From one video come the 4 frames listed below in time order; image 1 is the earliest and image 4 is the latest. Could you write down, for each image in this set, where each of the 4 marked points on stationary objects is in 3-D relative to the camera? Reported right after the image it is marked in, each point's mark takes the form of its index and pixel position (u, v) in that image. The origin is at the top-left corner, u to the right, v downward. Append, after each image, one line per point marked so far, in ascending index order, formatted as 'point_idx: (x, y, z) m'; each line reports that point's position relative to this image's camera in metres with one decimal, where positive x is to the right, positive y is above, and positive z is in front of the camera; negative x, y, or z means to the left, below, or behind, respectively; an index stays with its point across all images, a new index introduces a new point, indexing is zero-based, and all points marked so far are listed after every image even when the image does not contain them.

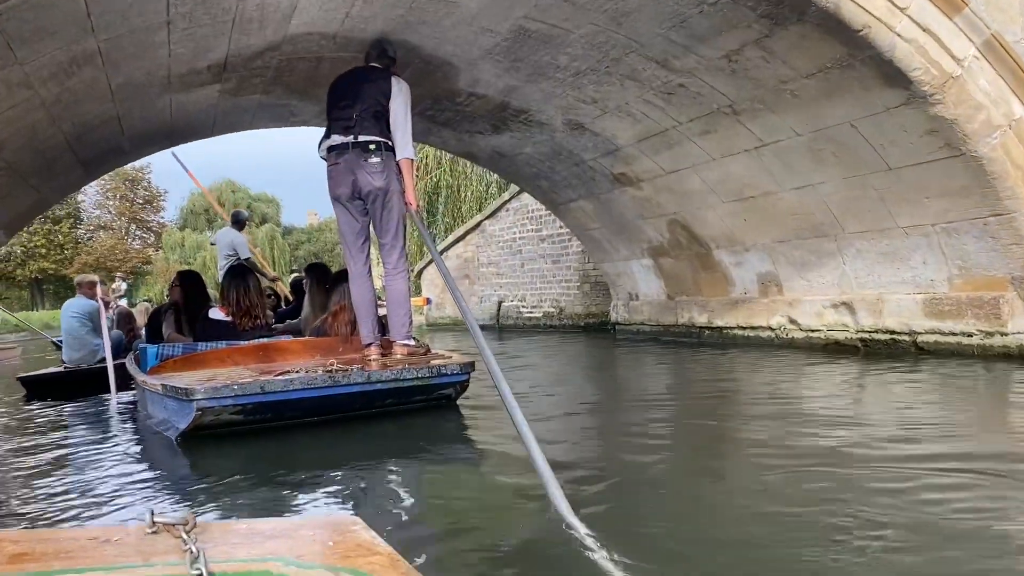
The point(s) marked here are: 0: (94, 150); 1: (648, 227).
0: (-3.4, +1.1, +7.1) m
1: (+1.3, +0.6, +8.3) m
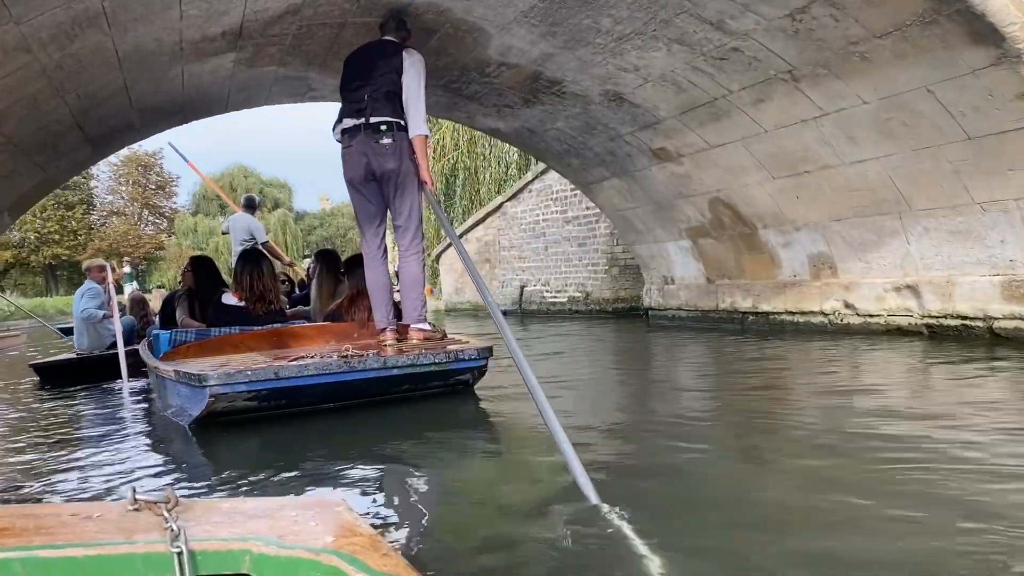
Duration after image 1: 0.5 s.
0: (-3.2, +1.3, +6.7) m
1: (+1.6, +0.8, +7.8) m
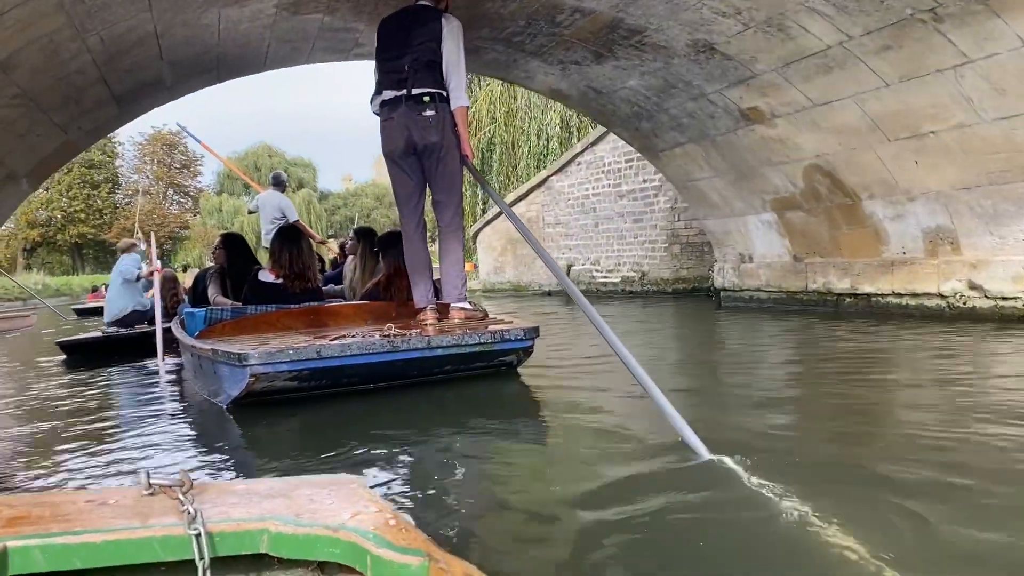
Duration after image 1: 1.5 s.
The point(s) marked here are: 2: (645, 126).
0: (-2.6, +1.4, +5.9) m
1: (+2.1, +0.9, +7.0) m
2: (+1.2, +1.5, +7.8) m
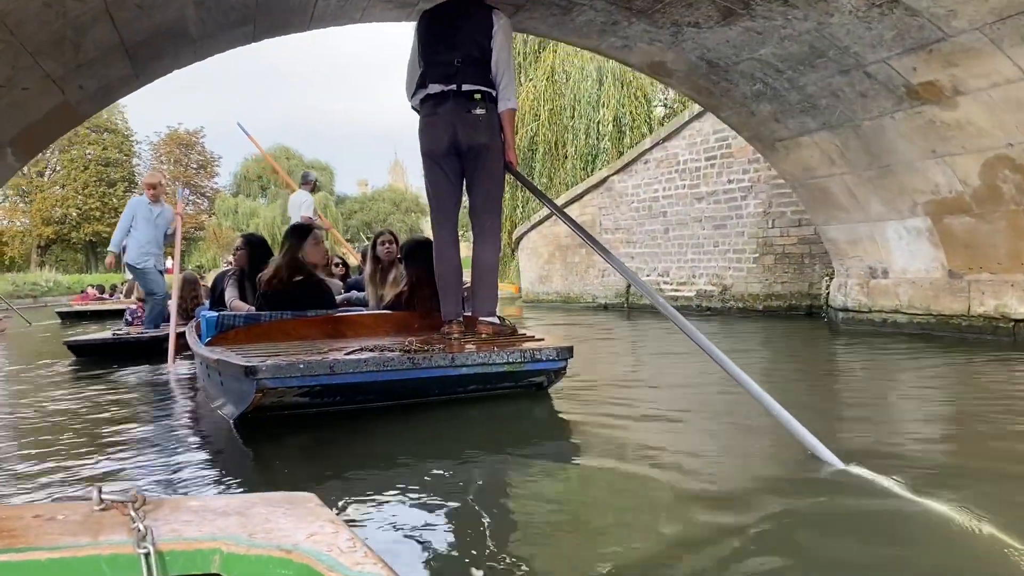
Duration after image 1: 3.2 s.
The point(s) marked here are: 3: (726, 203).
0: (-2.0, +1.4, +4.6) m
1: (+2.8, +0.8, +5.6) m
2: (+1.9, +1.3, +6.4) m
3: (+2.4, +0.9, +9.4) m
